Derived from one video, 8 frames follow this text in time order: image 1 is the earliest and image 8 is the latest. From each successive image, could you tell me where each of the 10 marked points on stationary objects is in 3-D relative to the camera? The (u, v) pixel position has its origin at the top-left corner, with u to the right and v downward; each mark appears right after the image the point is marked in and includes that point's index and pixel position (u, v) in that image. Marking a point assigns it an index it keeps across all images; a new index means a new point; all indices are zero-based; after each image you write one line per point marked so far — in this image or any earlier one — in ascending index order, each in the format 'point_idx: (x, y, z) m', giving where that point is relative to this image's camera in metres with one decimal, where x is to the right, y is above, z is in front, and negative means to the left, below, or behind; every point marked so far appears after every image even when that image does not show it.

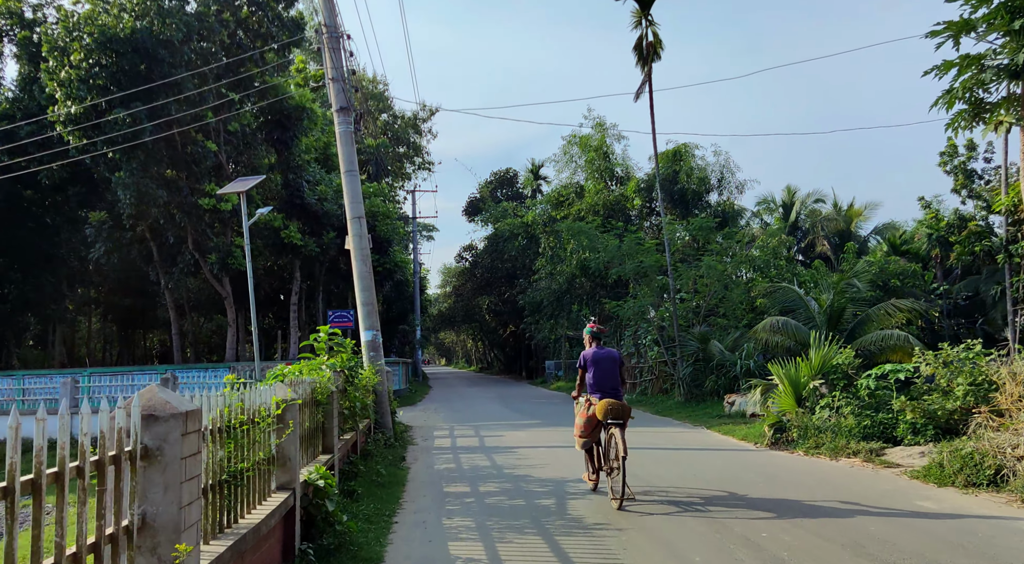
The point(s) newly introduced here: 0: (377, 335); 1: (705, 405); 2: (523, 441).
0: (-1.9, -0.8, +14.3) m
1: (+3.6, -2.3, +18.5) m
2: (+0.2, -2.3, +14.2) m
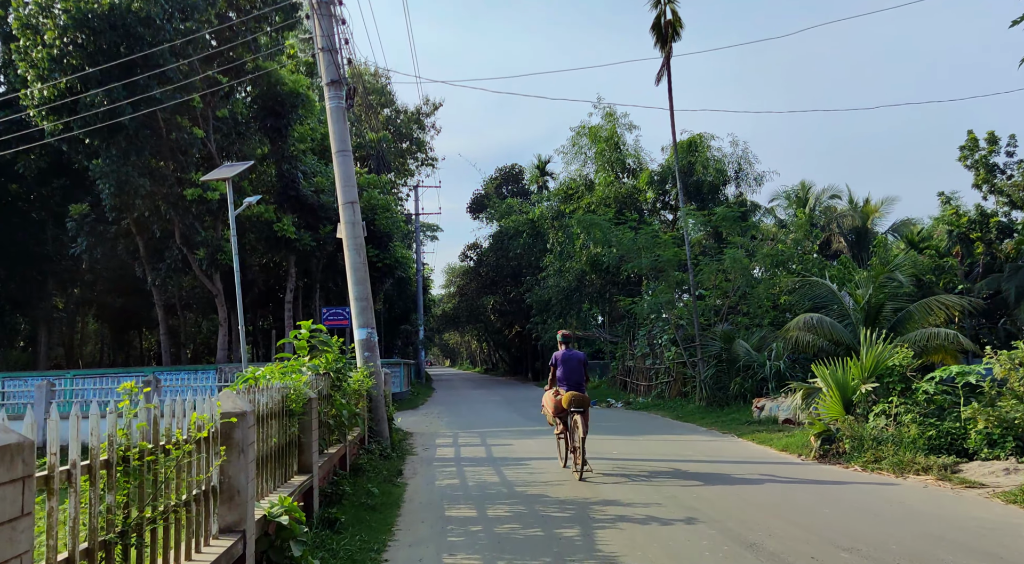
0: (-1.8, -0.7, +12.9) m
1: (+3.7, -2.2, +17.1) m
2: (+0.3, -2.2, +12.7) m
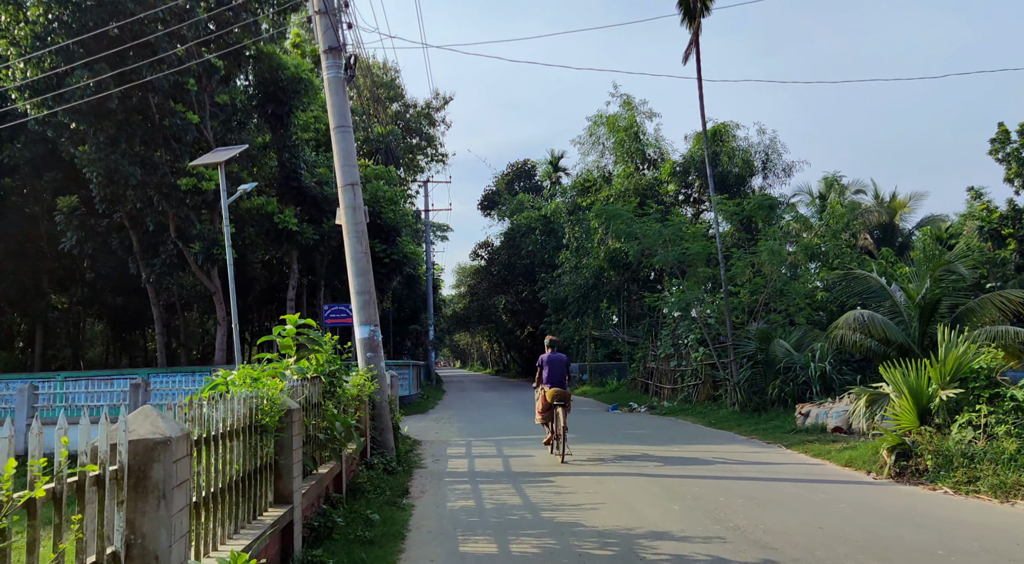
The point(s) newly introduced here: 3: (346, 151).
0: (-1.6, -0.6, +11.5) m
1: (+4.0, -2.1, +15.6) m
2: (+0.5, -2.1, +11.3) m
3: (-1.9, +1.5, +11.5) m
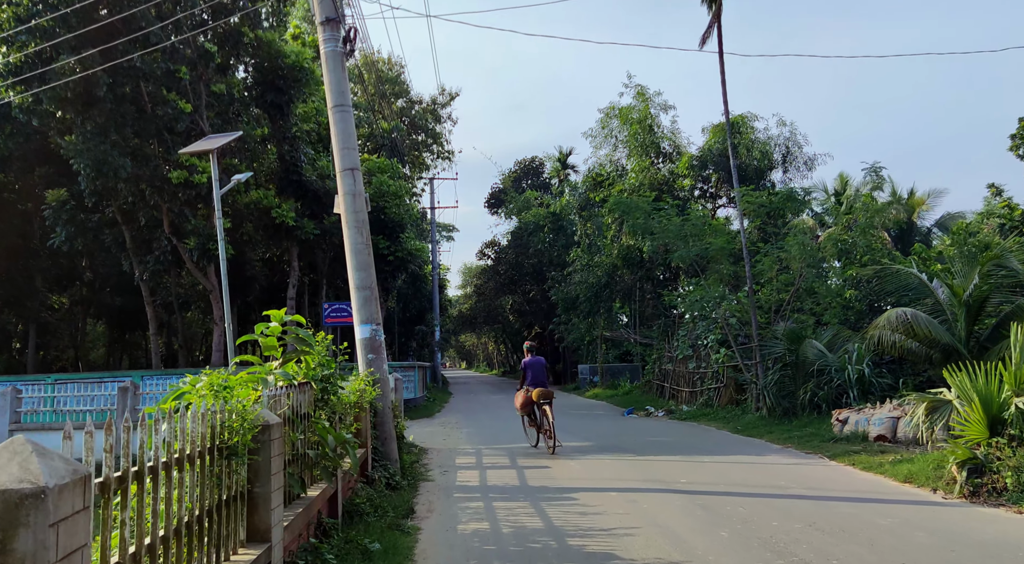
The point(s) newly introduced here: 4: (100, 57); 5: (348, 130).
0: (-1.4, -0.5, +10.4) m
1: (+4.2, -2.1, +14.5) m
2: (+0.7, -2.0, +10.2) m
3: (-1.8, +1.6, +10.4) m
4: (-7.0, +3.8, +16.8) m
5: (-1.7, +1.6, +10.5) m
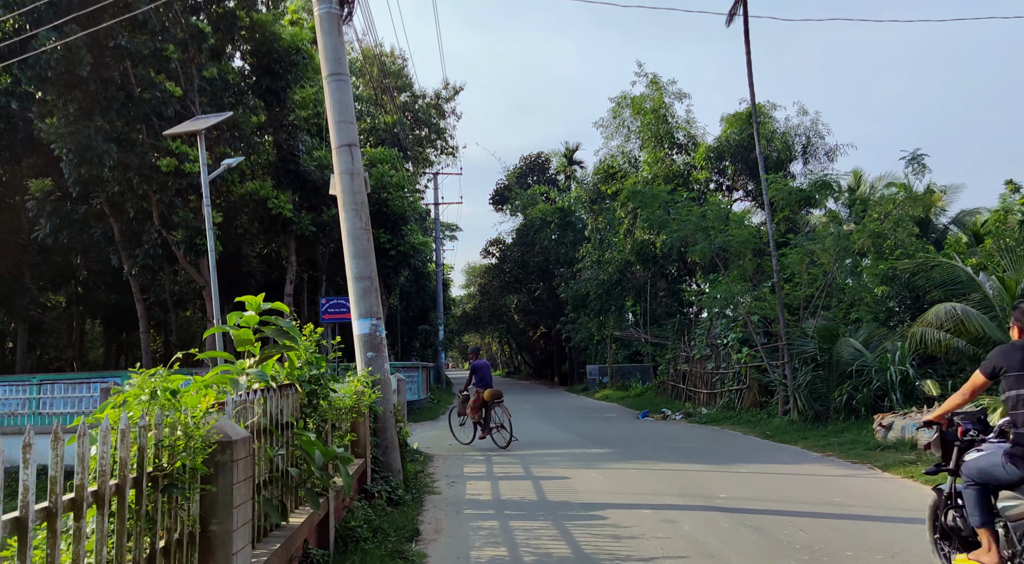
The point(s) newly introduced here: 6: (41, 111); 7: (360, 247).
0: (-1.3, -0.4, +9.3) m
1: (+4.4, -2.0, +13.4) m
2: (+0.9, -1.9, +9.1) m
3: (-1.6, +1.7, +9.3) m
4: (-6.8, +3.9, +15.7) m
5: (-1.6, +1.7, +9.4) m
6: (-7.9, +2.9, +16.7) m
7: (-1.4, +0.3, +9.2) m
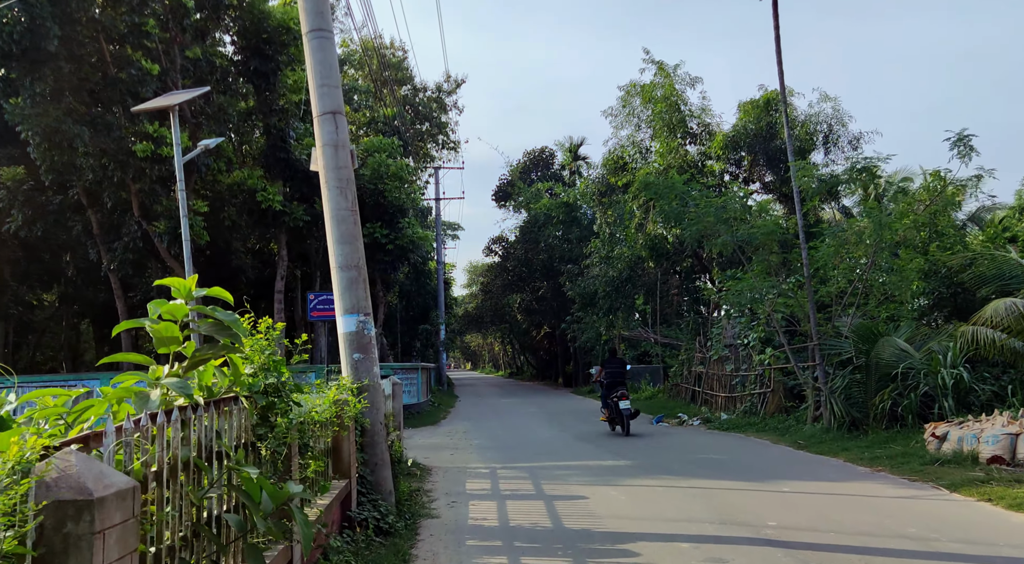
0: (-1.2, -0.3, +8.0) m
1: (+4.5, -1.9, +12.1) m
2: (+0.9, -1.8, +7.8) m
3: (-1.5, +1.8, +8.0) m
4: (-6.7, +4.0, +14.5) m
5: (-1.5, +1.8, +8.1) m
6: (-7.8, +2.9, +15.4) m
7: (-1.3, +0.4, +7.9) m
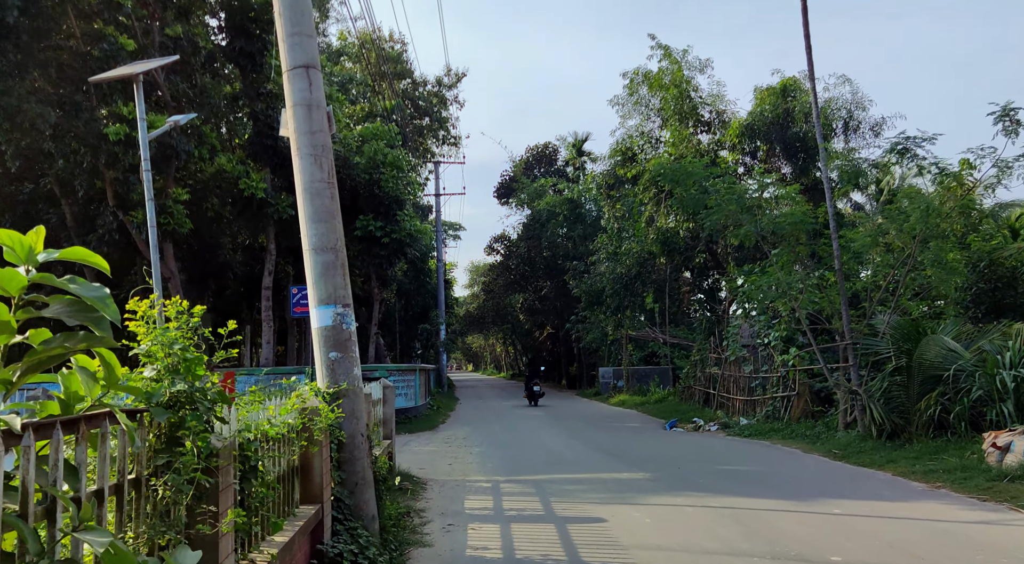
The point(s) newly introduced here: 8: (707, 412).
0: (-1.1, -0.2, +6.8) m
1: (+4.5, -1.8, +10.8) m
2: (+1.0, -1.8, +6.6) m
3: (-1.5, +1.9, +6.8) m
4: (-6.7, +4.1, +13.2) m
5: (-1.5, +1.9, +6.8) m
6: (-7.8, +3.0, +14.2) m
7: (-1.3, +0.5, +6.7) m
8: (+3.8, -2.5, +19.2) m
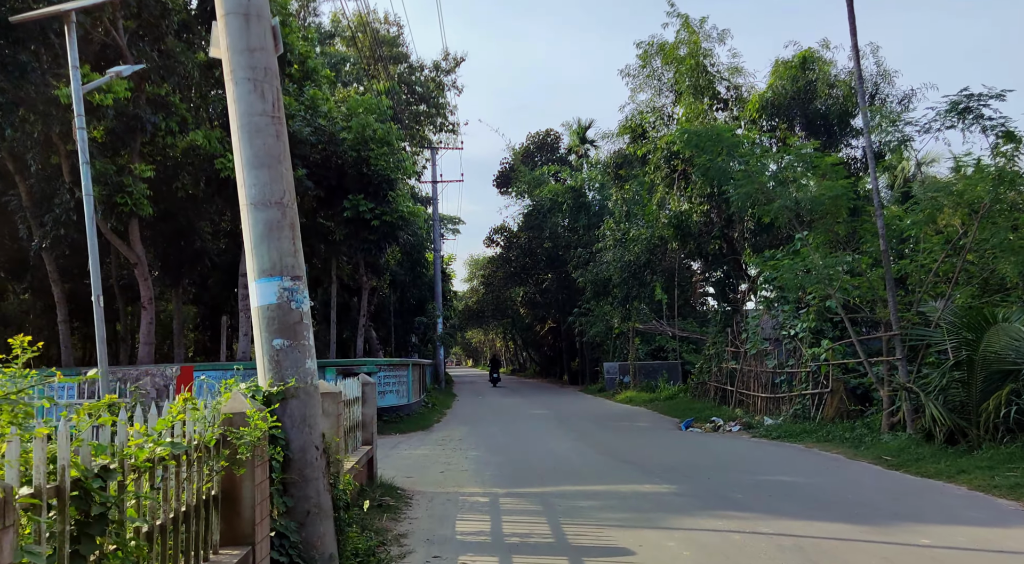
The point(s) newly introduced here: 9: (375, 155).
0: (-1.1, -0.1, +5.2) m
1: (+4.5, -1.6, +9.2) m
2: (+1.0, -1.6, +5.0) m
3: (-1.5, +2.0, +5.2) m
4: (-6.7, +4.3, +11.6) m
5: (-1.4, +2.1, +5.2) m
6: (-7.8, +3.2, +12.6) m
7: (-1.3, +0.7, +5.1) m
8: (+3.8, -2.3, +17.6) m
9: (-2.5, +2.3, +17.8) m
